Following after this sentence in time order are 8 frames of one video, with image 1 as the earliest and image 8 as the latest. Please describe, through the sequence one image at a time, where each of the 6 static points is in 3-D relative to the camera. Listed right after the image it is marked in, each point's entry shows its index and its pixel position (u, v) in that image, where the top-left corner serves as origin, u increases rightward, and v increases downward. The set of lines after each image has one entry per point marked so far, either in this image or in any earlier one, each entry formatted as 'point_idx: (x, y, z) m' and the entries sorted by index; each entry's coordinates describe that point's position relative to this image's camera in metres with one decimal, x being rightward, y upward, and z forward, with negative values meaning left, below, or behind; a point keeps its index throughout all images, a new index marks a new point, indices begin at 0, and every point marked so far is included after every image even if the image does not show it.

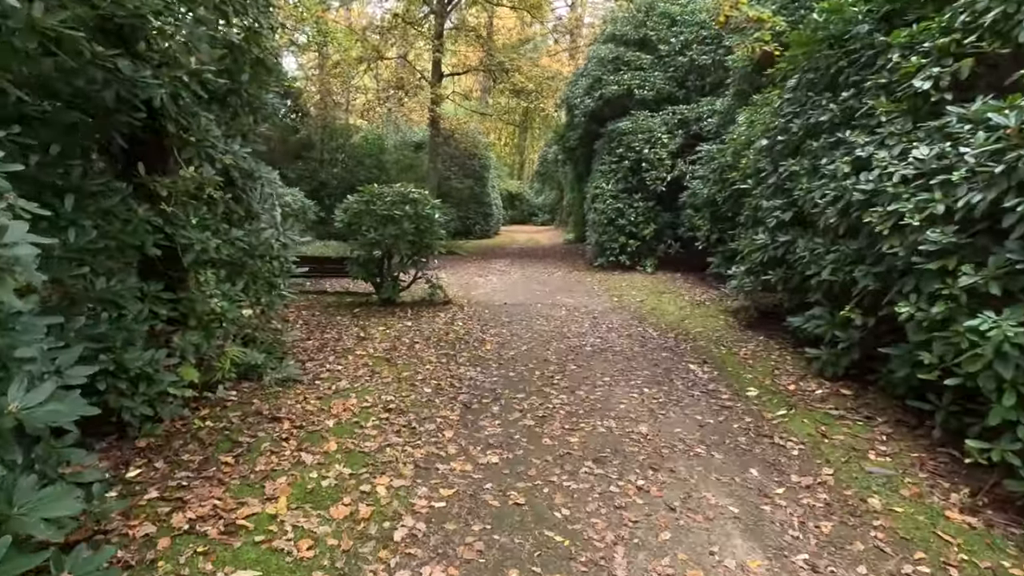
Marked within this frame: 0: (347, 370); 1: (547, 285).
0: (-1.3, -0.7, +4.7) m
1: (+0.6, +0.1, +11.0) m
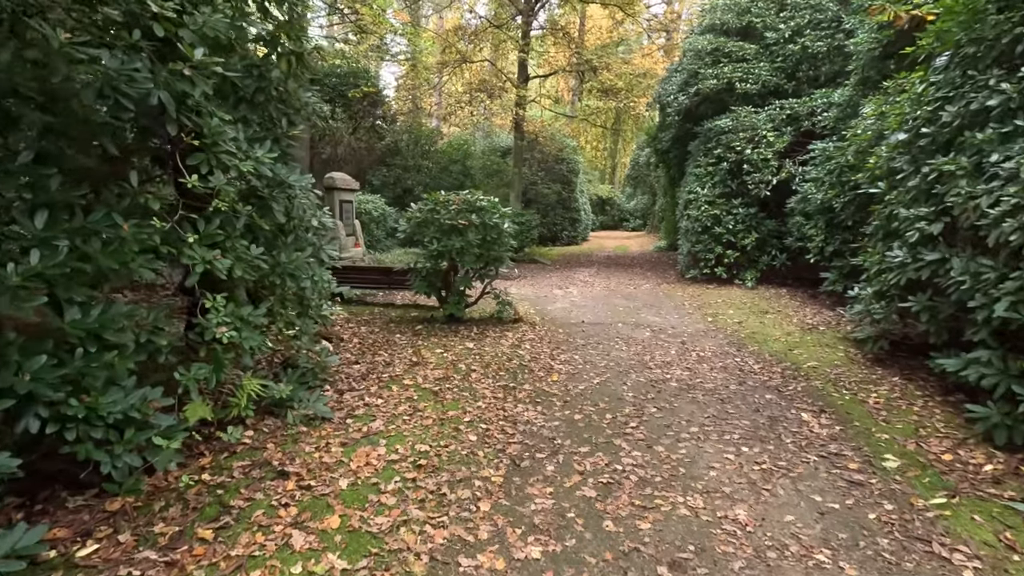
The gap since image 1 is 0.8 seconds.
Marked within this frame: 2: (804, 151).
0: (-0.9, -0.8, +4.1) m
1: (+2.0, -0.2, +10.1) m
2: (+5.2, +2.4, +10.4) m
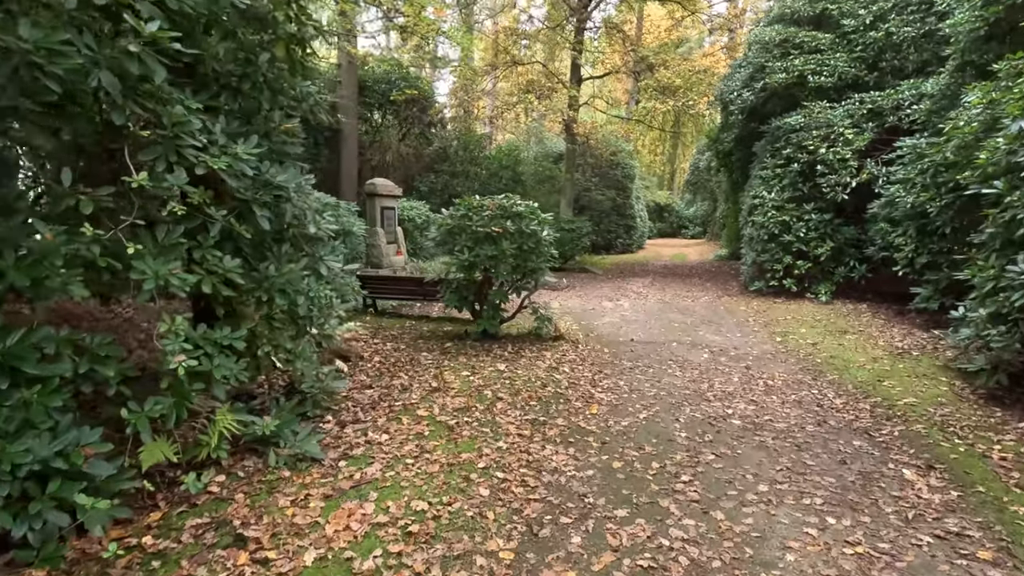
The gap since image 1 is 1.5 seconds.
0: (-0.7, -0.9, +3.5) m
1: (+2.7, -0.4, +9.2) m
2: (+5.9, +2.2, +9.3) m
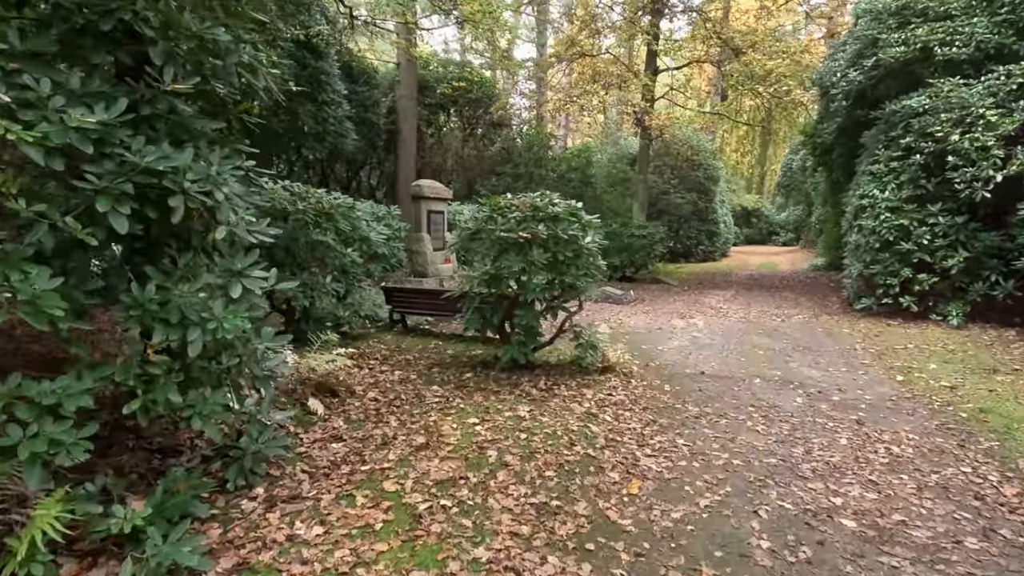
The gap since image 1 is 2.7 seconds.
0: (-0.8, -1.0, +2.4) m
1: (+3.4, -0.6, +7.6) m
2: (+6.6, +1.9, +7.3) m
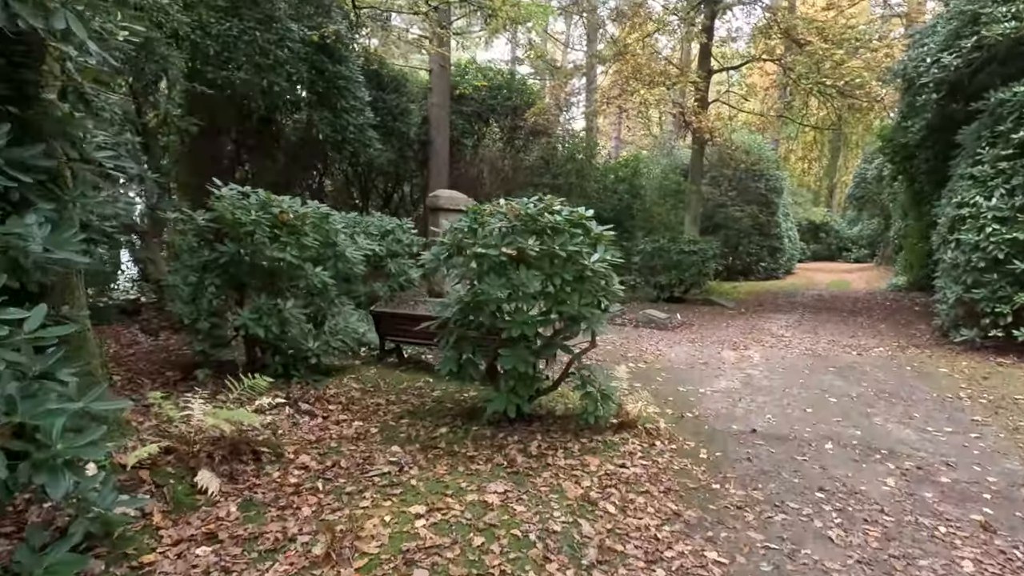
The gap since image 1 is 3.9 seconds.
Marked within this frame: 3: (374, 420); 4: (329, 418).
0: (-1.1, -1.2, +1.4) m
1: (+3.5, -0.9, +6.1) m
2: (+6.7, +1.6, +5.6) m
3: (-1.0, -0.9, +4.1) m
4: (-1.3, -0.9, +4.1) m
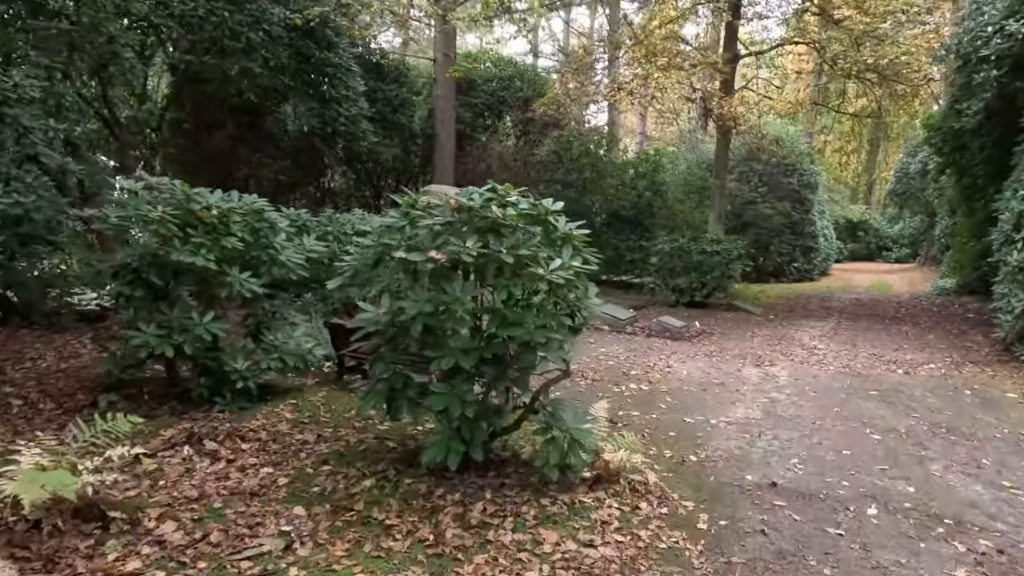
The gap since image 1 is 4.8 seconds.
0: (-1.5, -1.2, +0.6) m
1: (+3.3, -1.0, +5.1) m
2: (+6.5, +1.5, +4.4) m
3: (-1.2, -1.0, +3.3) m
4: (-1.5, -1.0, +3.3) m
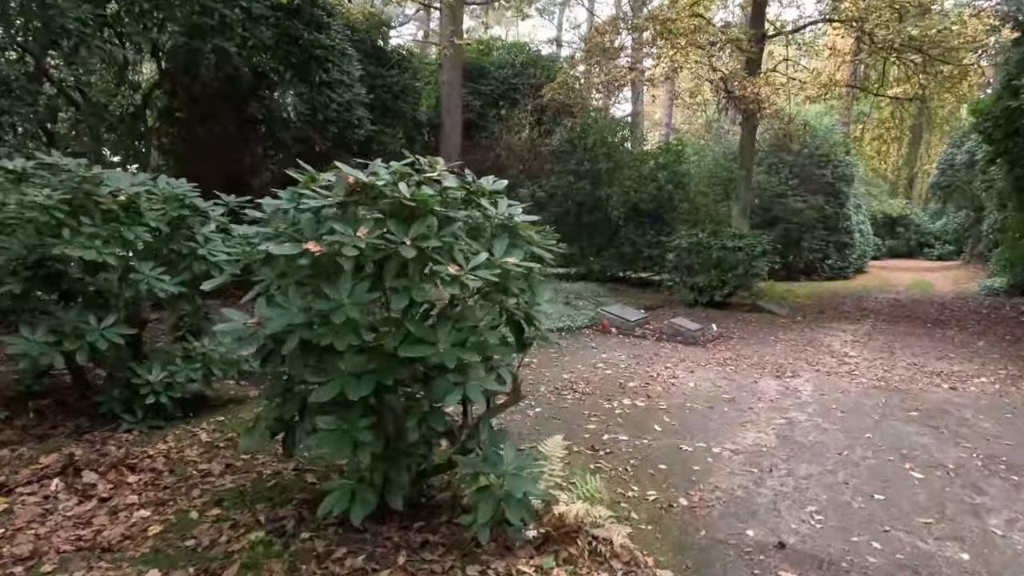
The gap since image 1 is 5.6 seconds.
0: (-2.0, -1.3, 0.0) m
1: (+3.1, -1.0, +4.3) m
2: (+6.3, +1.4, +3.4) m
3: (-1.5, -1.0, +2.7) m
4: (-1.8, -1.0, +2.7) m
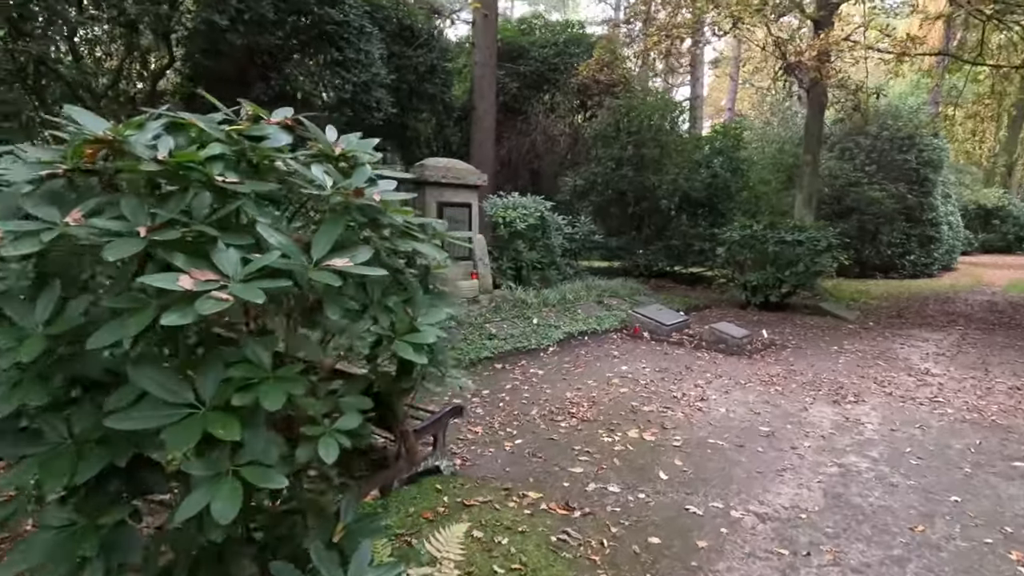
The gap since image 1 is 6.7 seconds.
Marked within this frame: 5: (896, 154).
0: (-2.6, -1.3, -0.6) m
1: (+2.9, -1.1, +3.1) m
2: (+6.0, +1.3, +1.9) m
3: (-1.9, -1.0, +2.0) m
4: (-2.2, -1.0, +2.1) m
5: (+7.8, +2.8, +12.2) m
